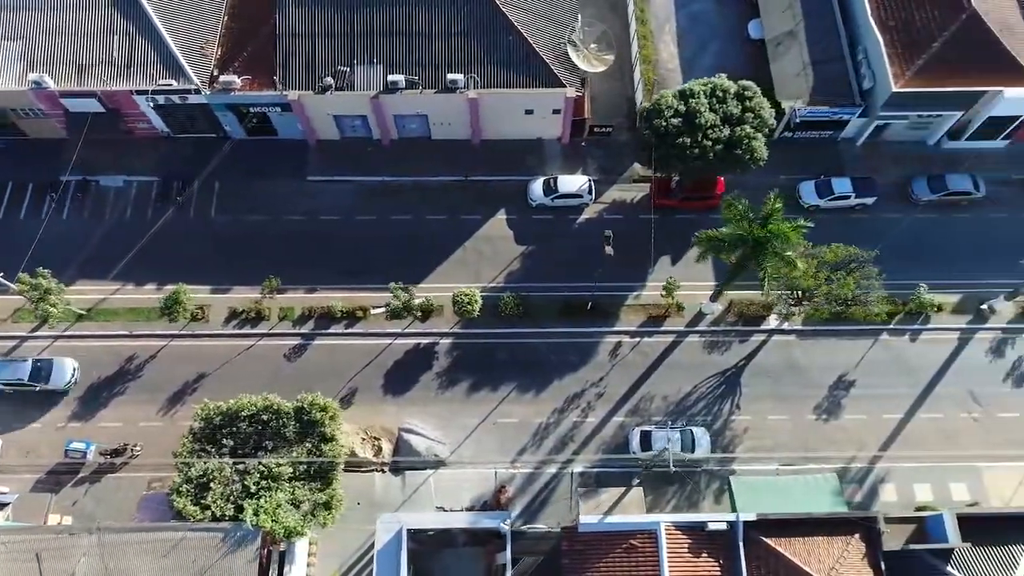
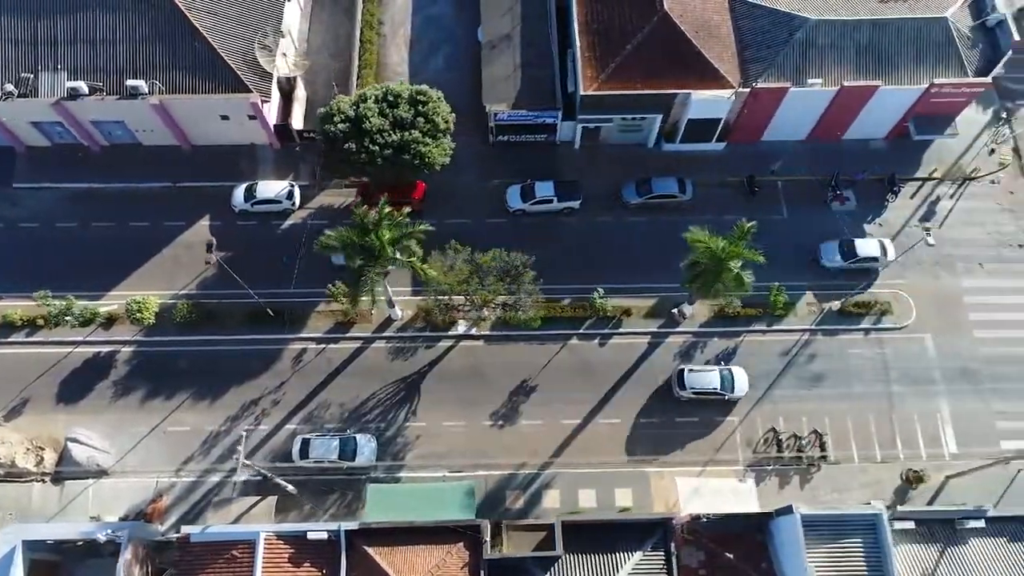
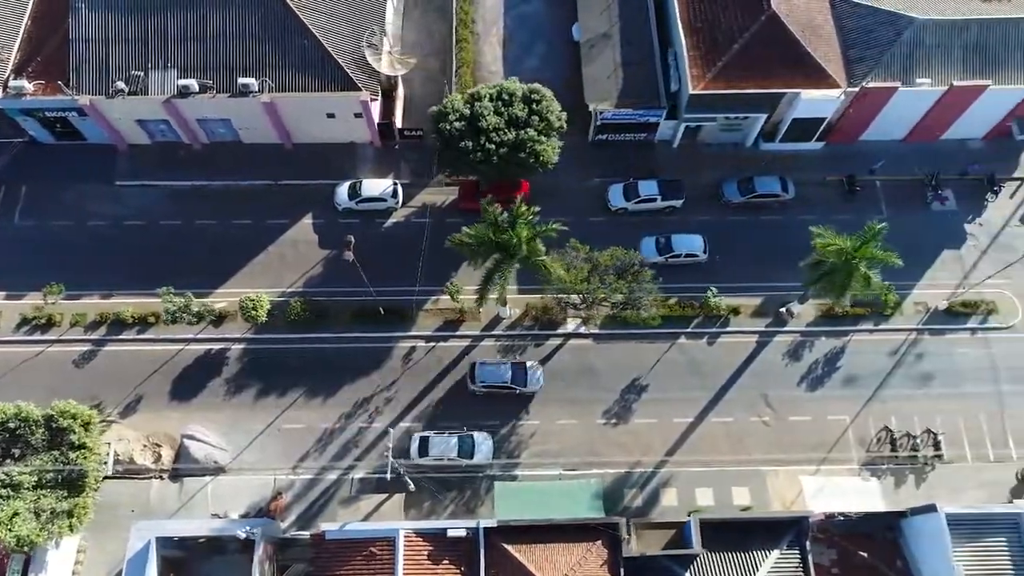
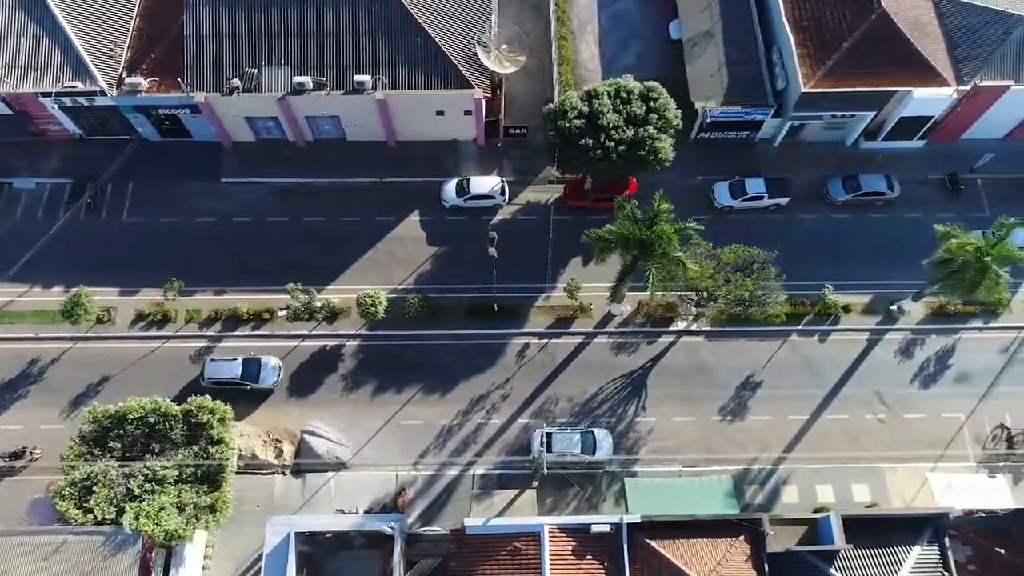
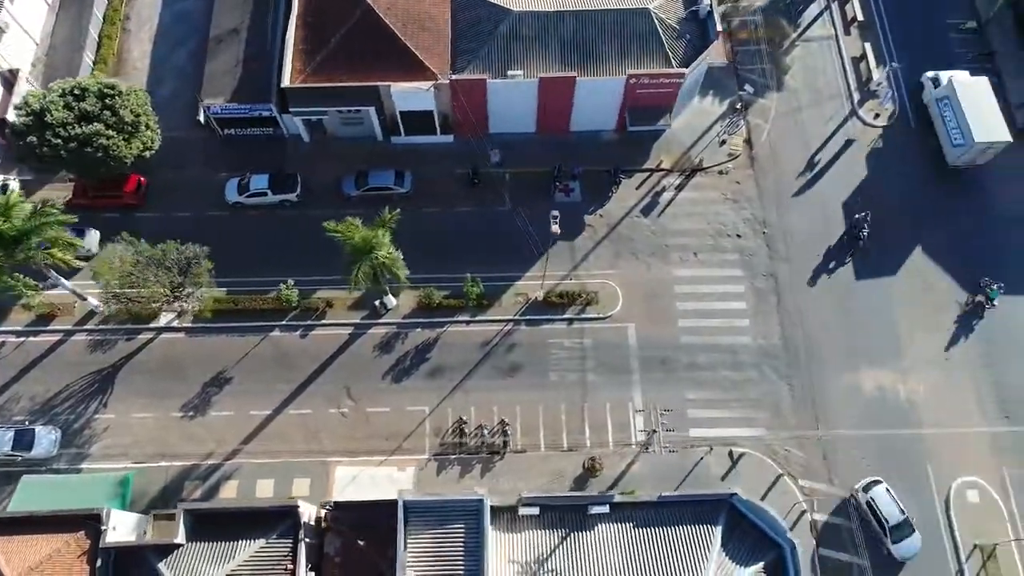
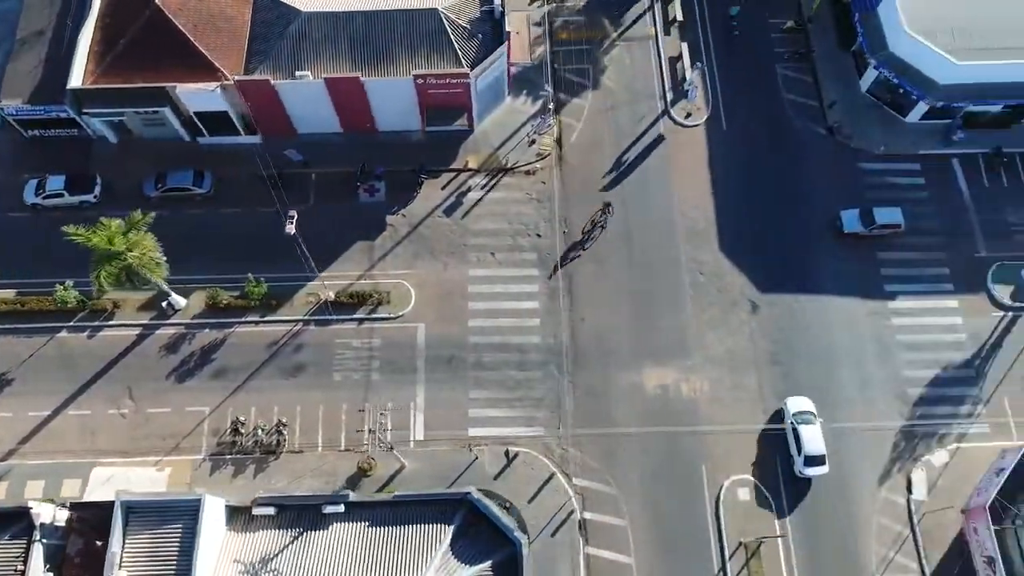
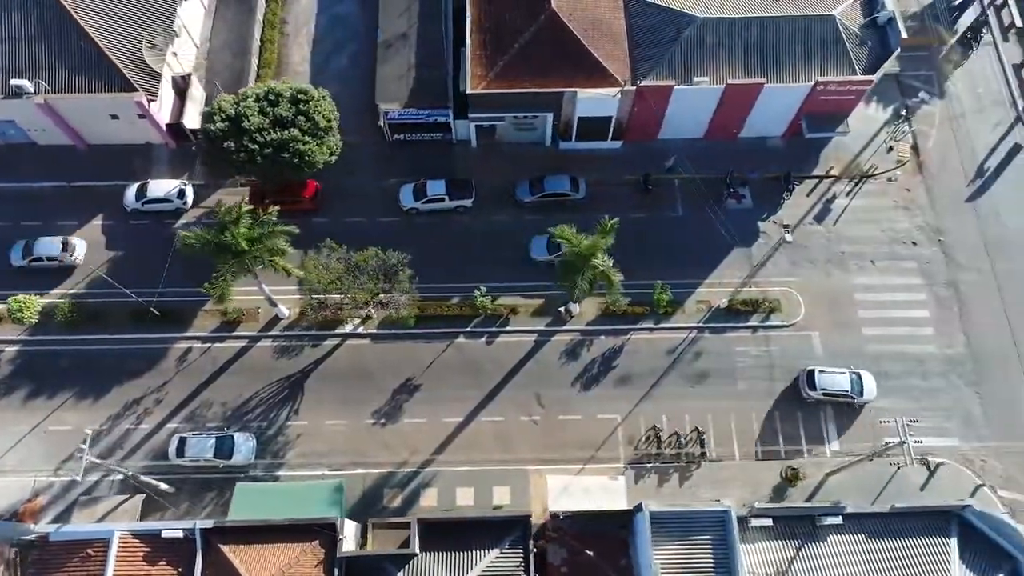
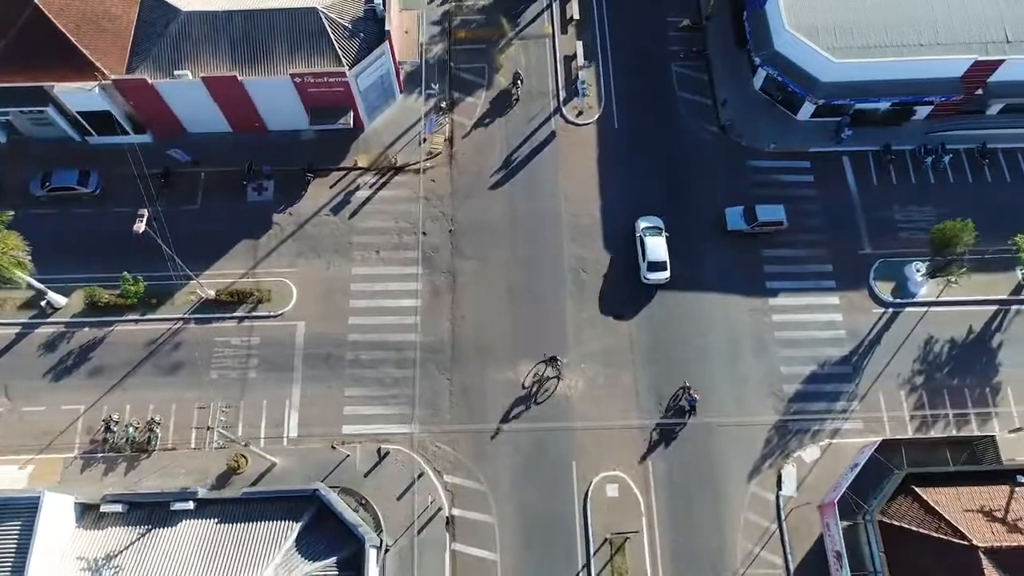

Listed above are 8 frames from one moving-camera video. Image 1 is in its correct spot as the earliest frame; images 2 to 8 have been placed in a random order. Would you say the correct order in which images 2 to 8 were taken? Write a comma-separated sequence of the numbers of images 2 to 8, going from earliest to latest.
4, 3, 2, 7, 5, 6, 8
